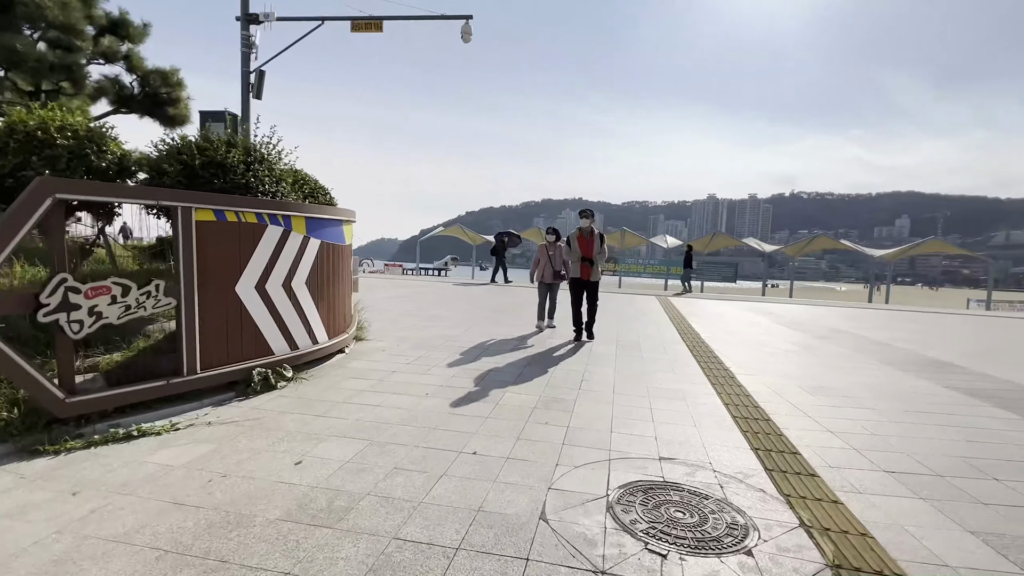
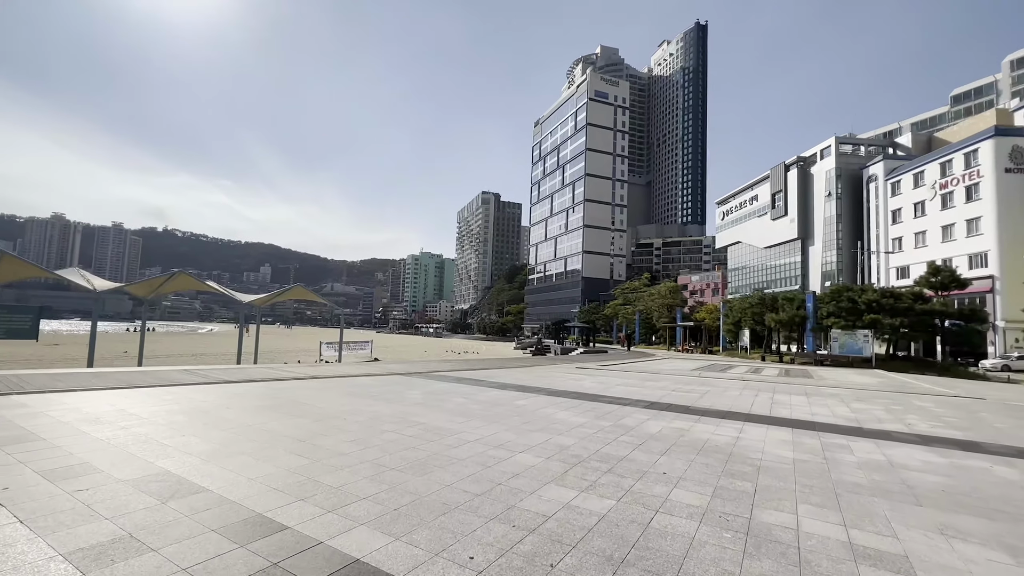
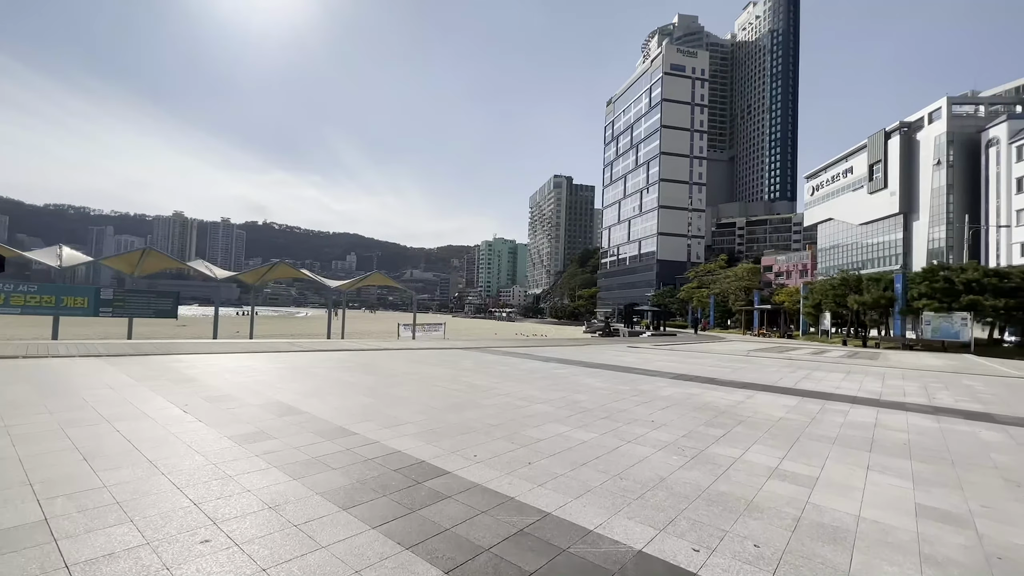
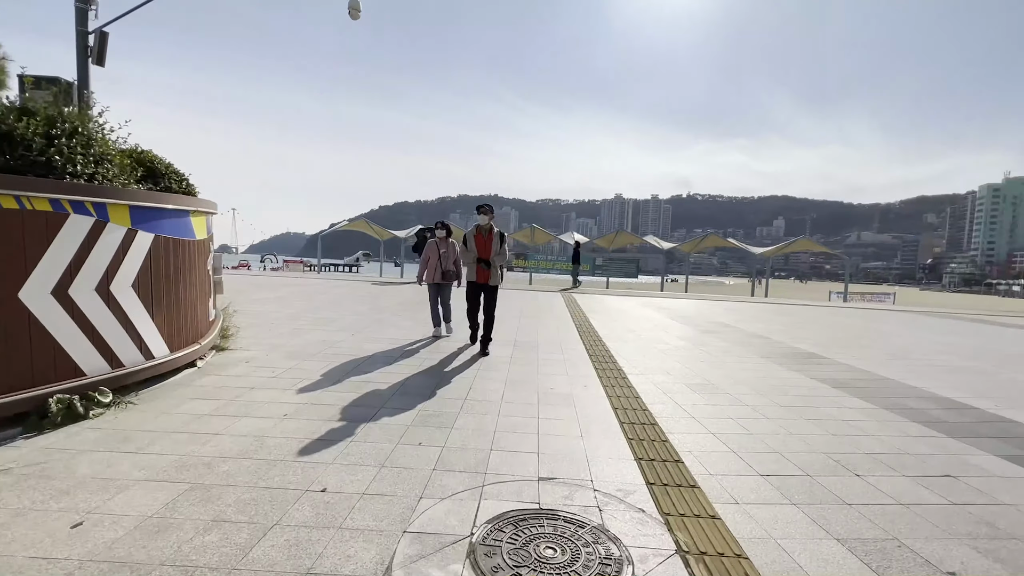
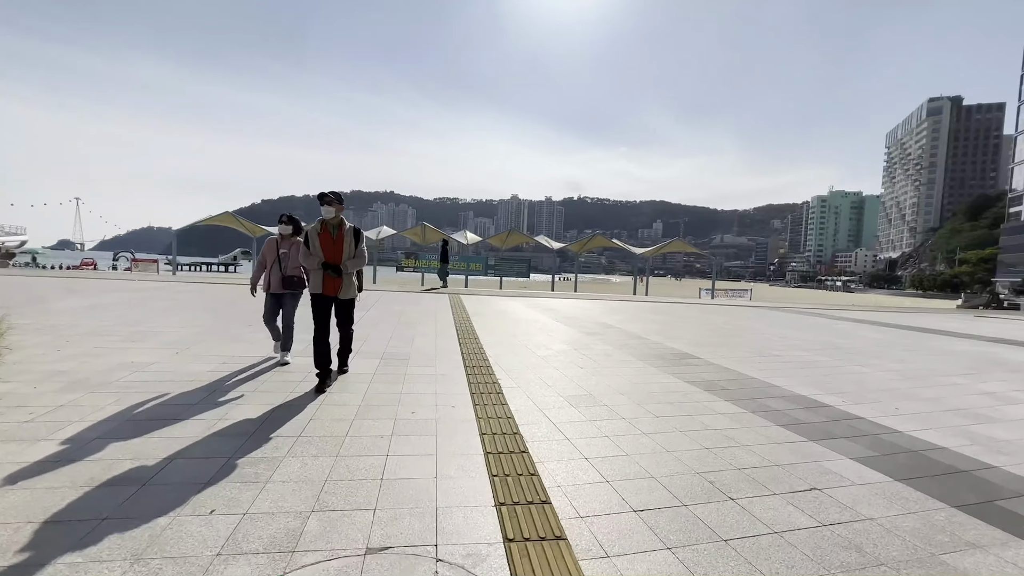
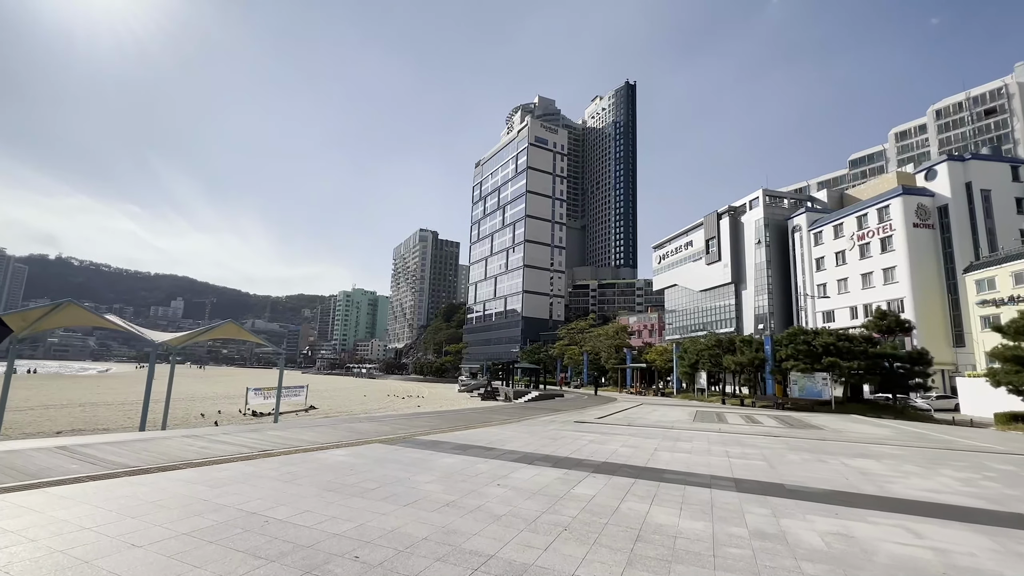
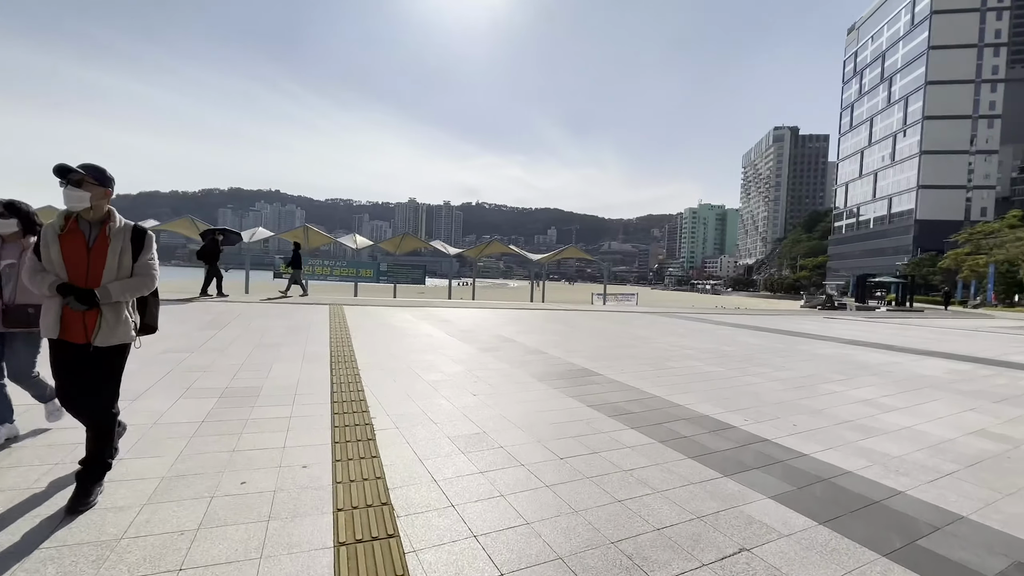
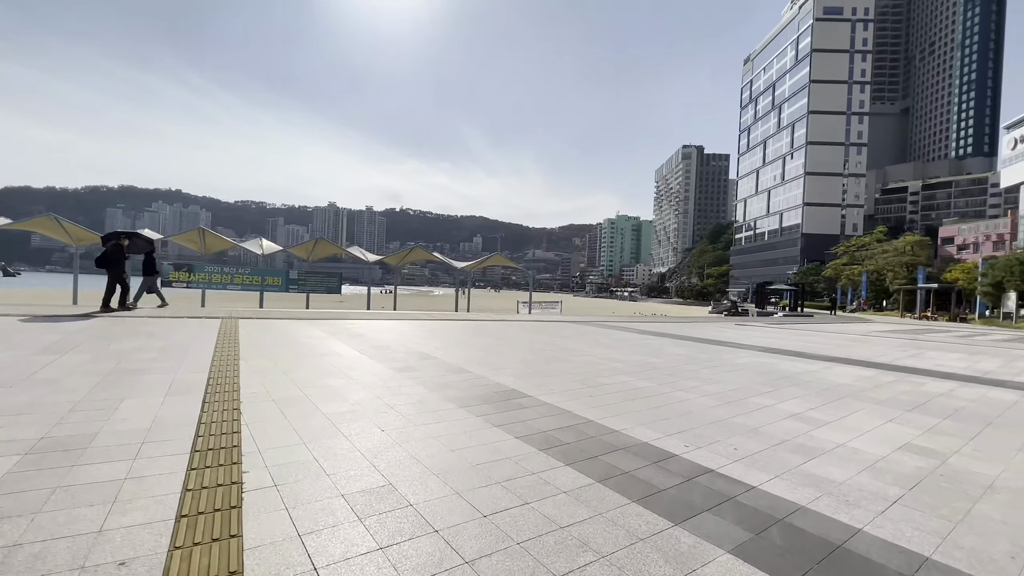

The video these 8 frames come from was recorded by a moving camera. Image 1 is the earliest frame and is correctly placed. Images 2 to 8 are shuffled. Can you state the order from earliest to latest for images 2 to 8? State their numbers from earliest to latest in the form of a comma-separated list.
4, 5, 7, 8, 3, 2, 6
